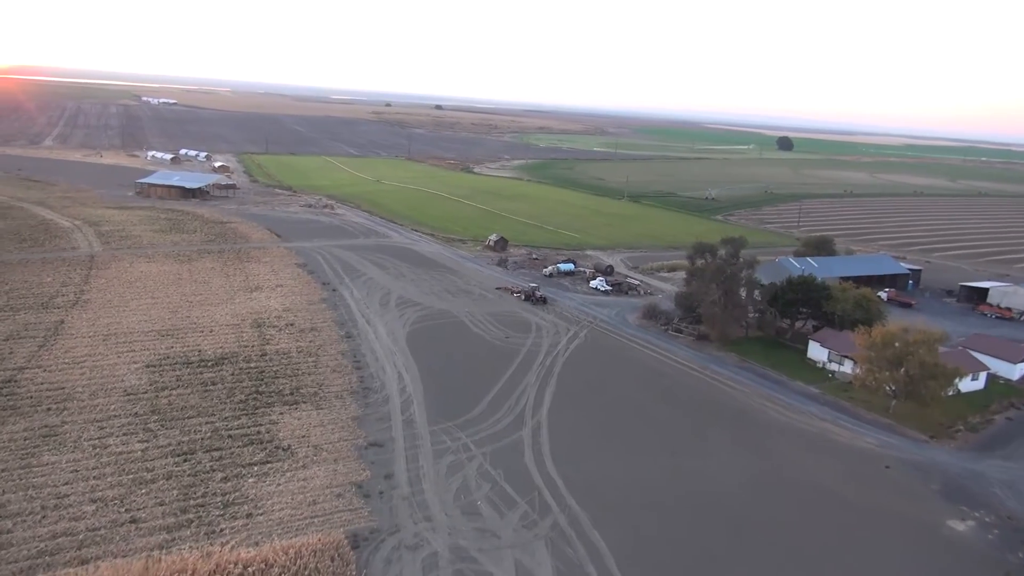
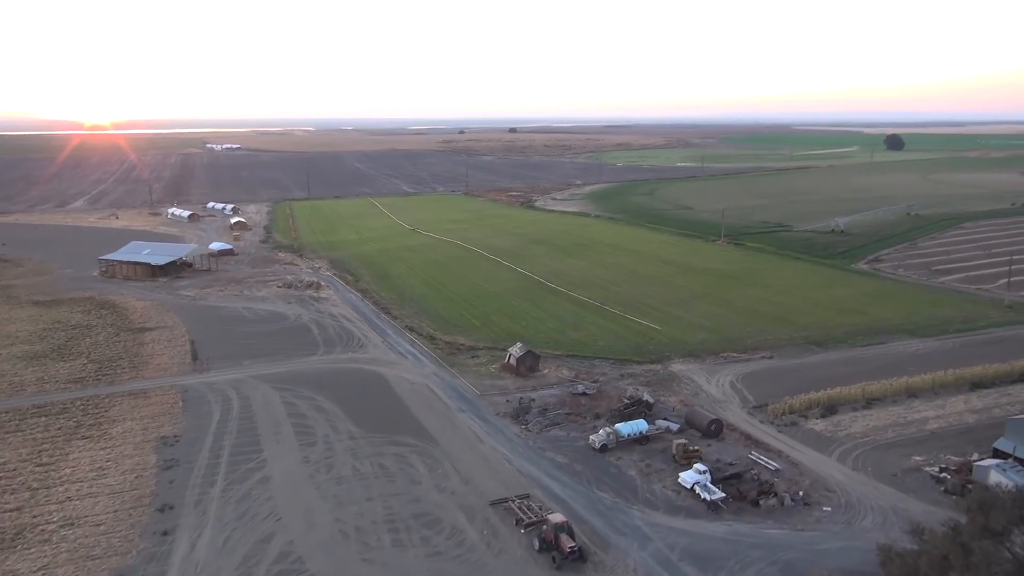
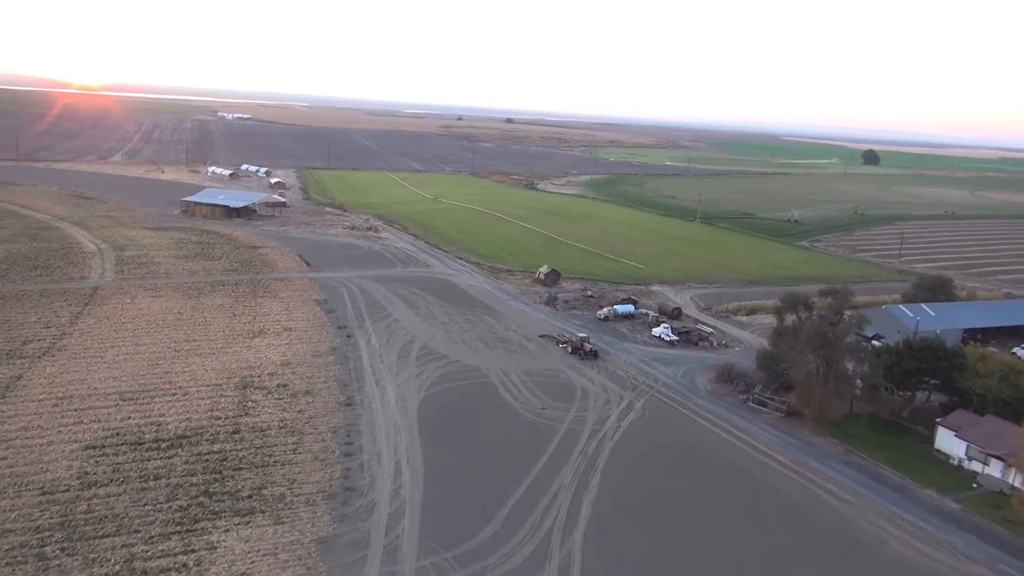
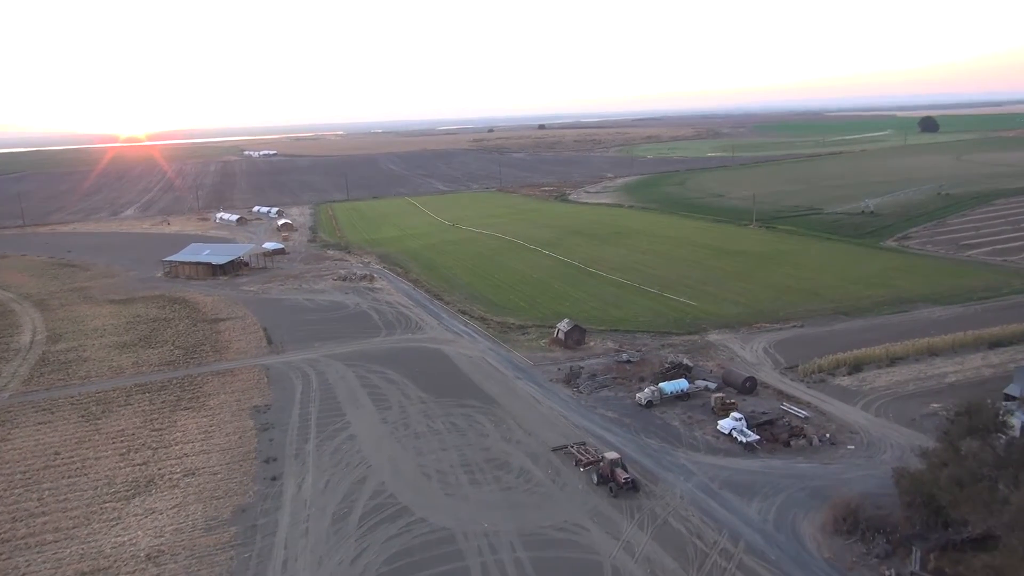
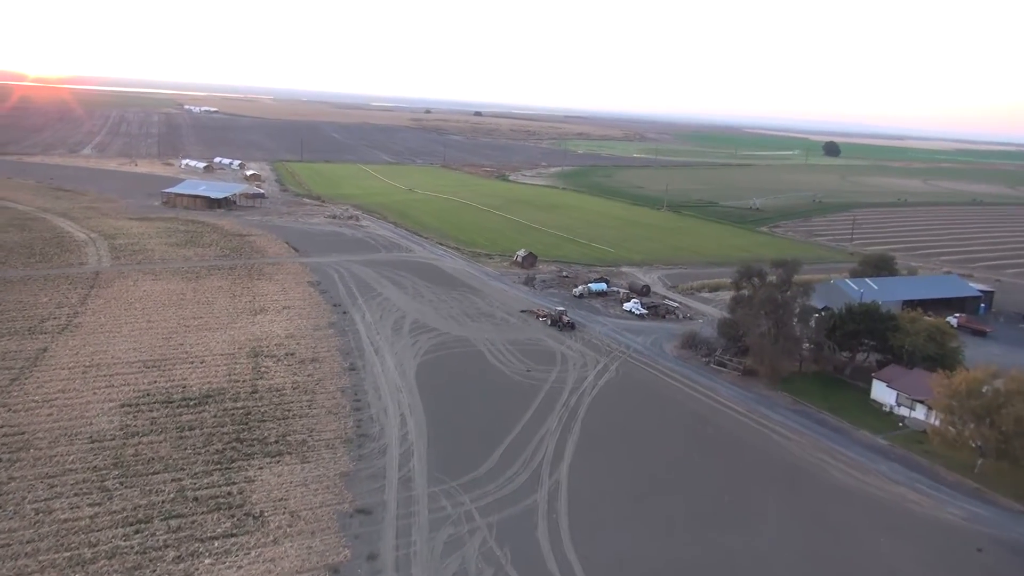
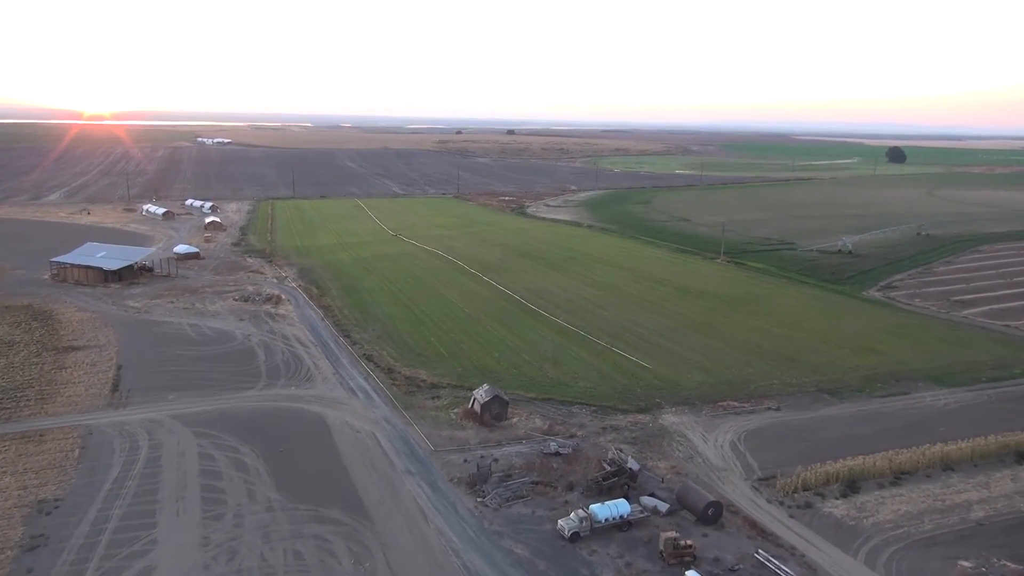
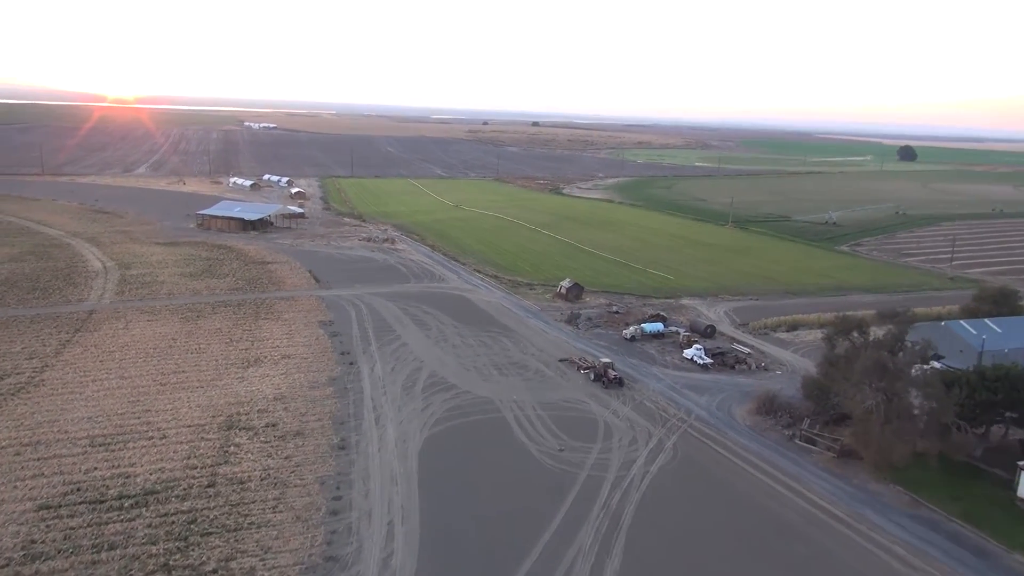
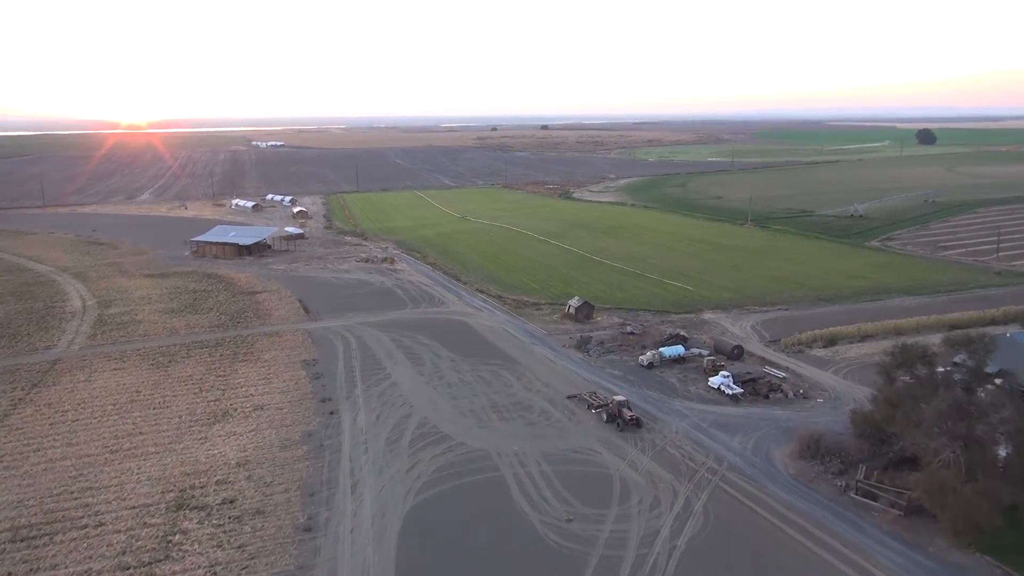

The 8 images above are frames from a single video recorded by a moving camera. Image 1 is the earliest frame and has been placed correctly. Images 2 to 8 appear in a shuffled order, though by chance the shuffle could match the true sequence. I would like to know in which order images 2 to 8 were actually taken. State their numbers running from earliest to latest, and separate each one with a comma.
5, 3, 7, 8, 4, 2, 6
